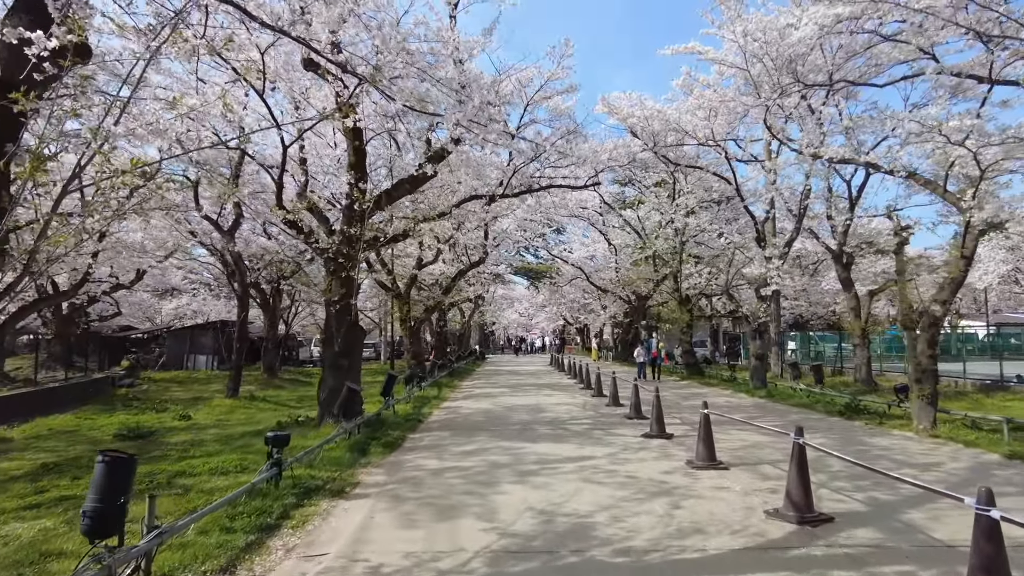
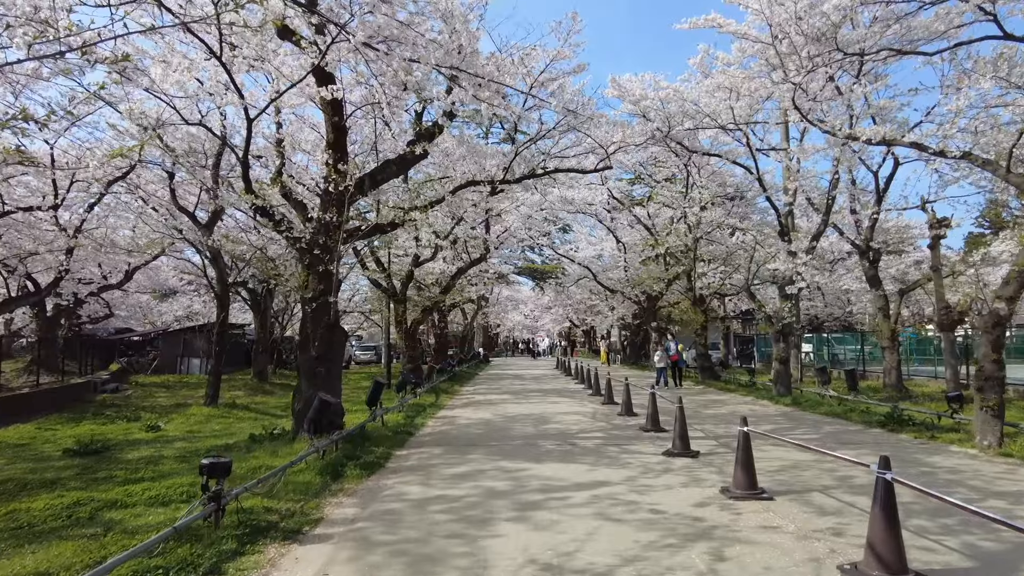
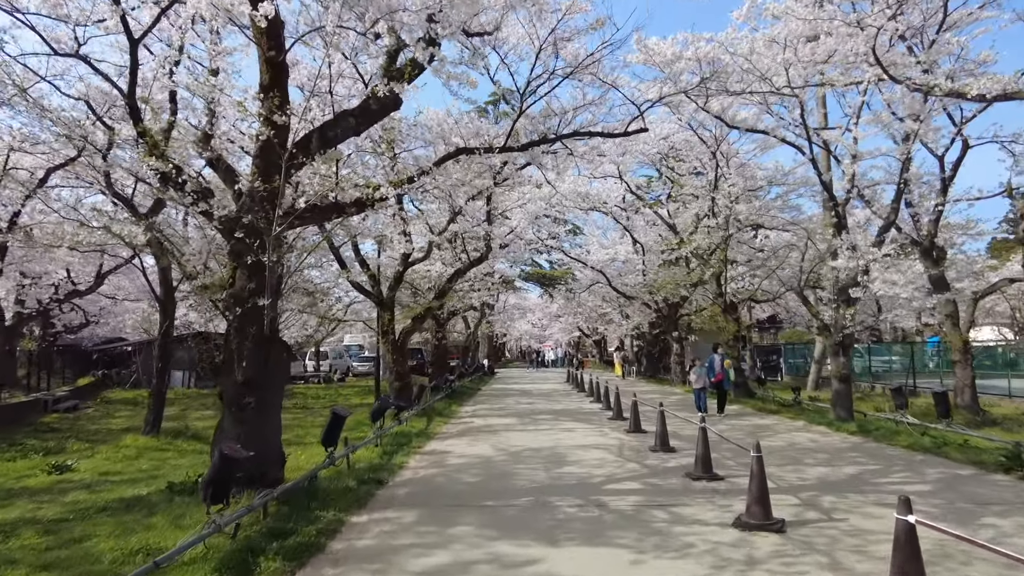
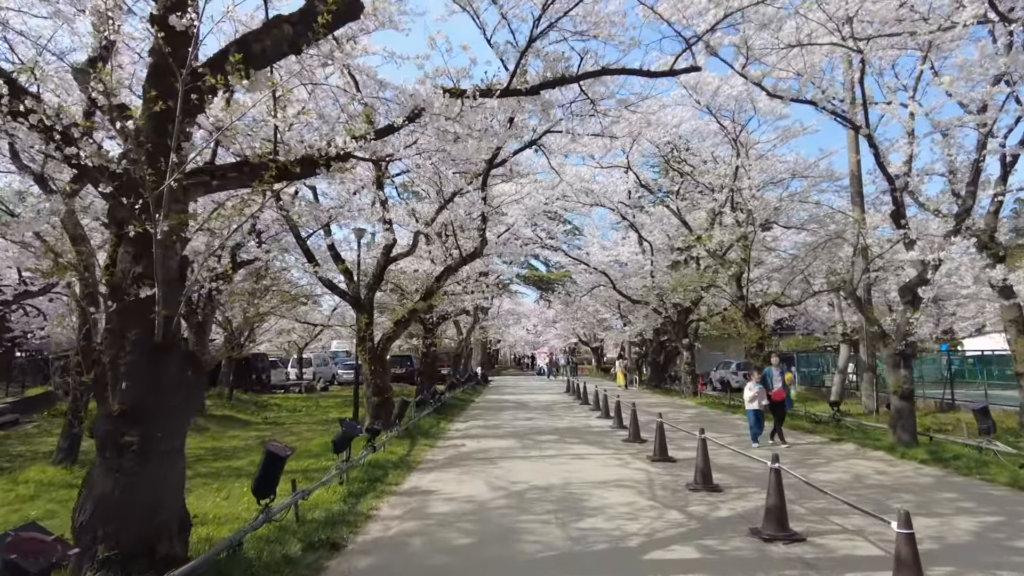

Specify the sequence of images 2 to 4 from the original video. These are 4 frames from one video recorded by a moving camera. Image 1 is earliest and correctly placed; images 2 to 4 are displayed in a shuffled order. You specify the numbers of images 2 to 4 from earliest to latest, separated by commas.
2, 3, 4
